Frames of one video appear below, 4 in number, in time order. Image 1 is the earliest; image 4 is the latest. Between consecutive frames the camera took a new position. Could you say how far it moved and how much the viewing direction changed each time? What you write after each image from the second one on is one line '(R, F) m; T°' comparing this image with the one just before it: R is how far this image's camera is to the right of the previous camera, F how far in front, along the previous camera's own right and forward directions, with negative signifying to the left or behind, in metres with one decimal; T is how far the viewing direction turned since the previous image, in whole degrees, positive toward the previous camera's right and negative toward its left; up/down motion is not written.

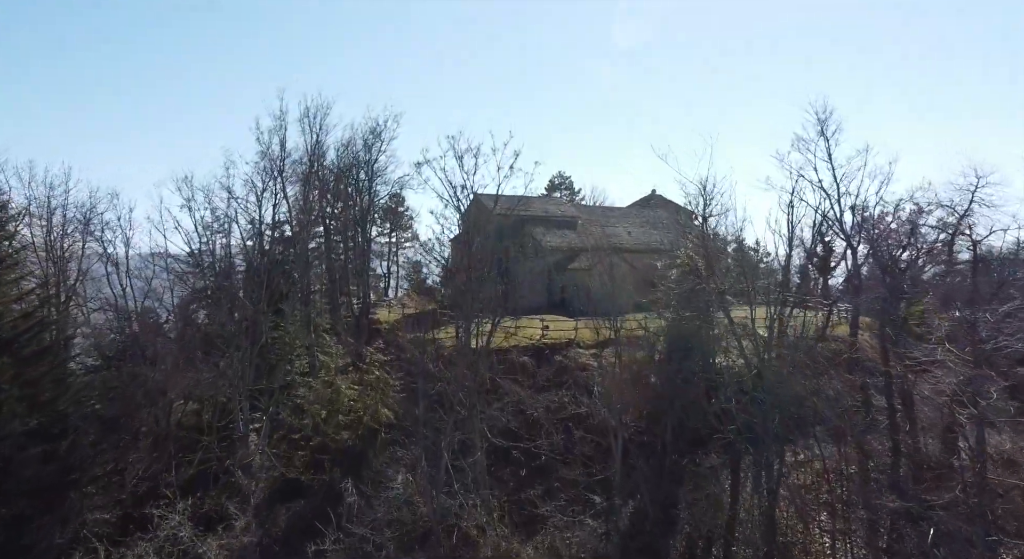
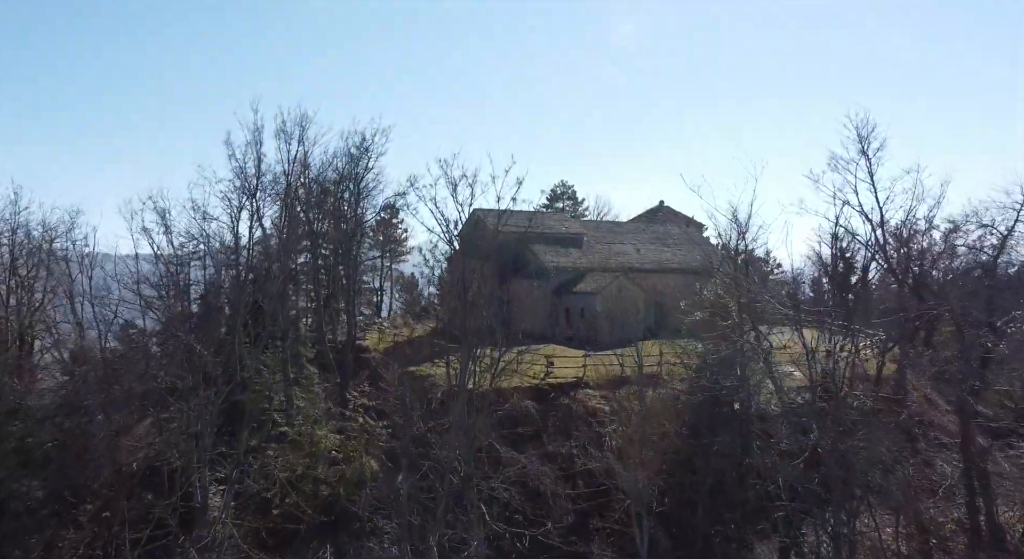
(-0.1, +3.3) m; 0°
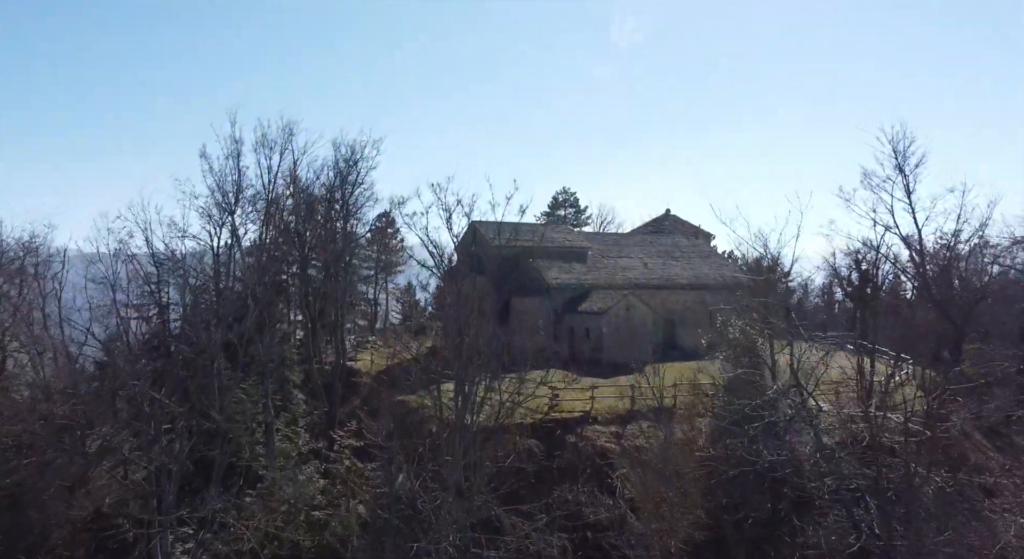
(-0.1, +2.3) m; 0°
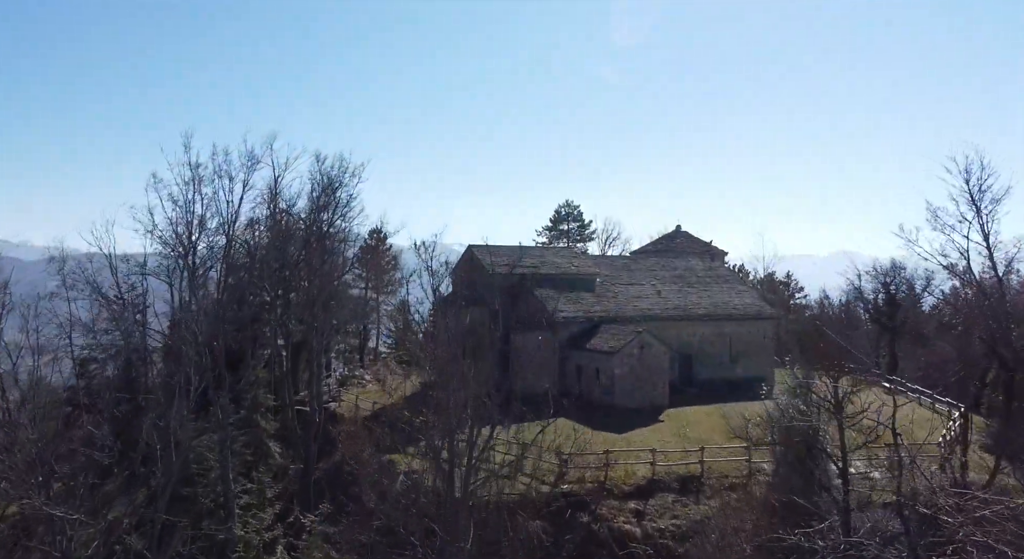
(-0.1, +3.7) m; 0°
